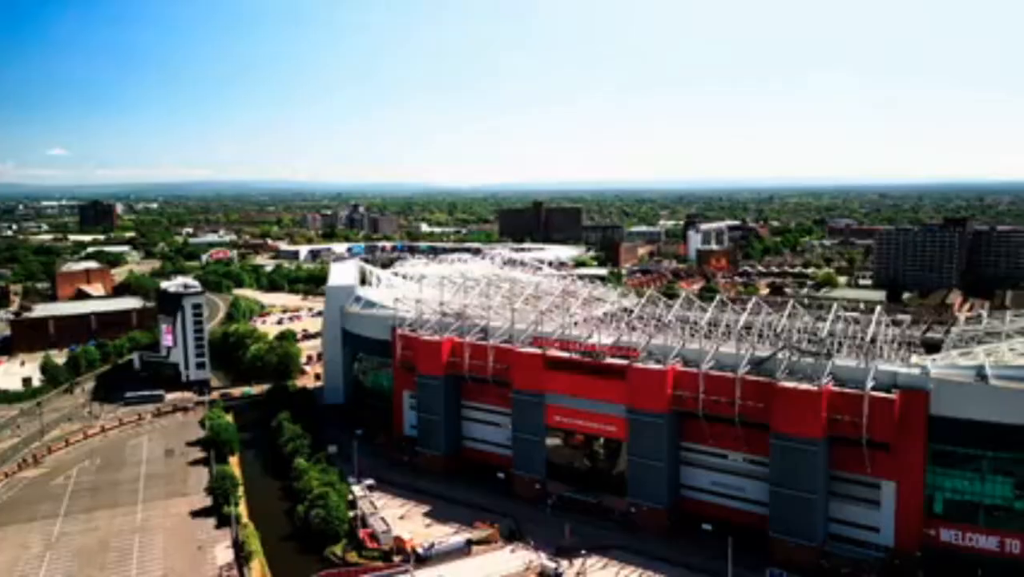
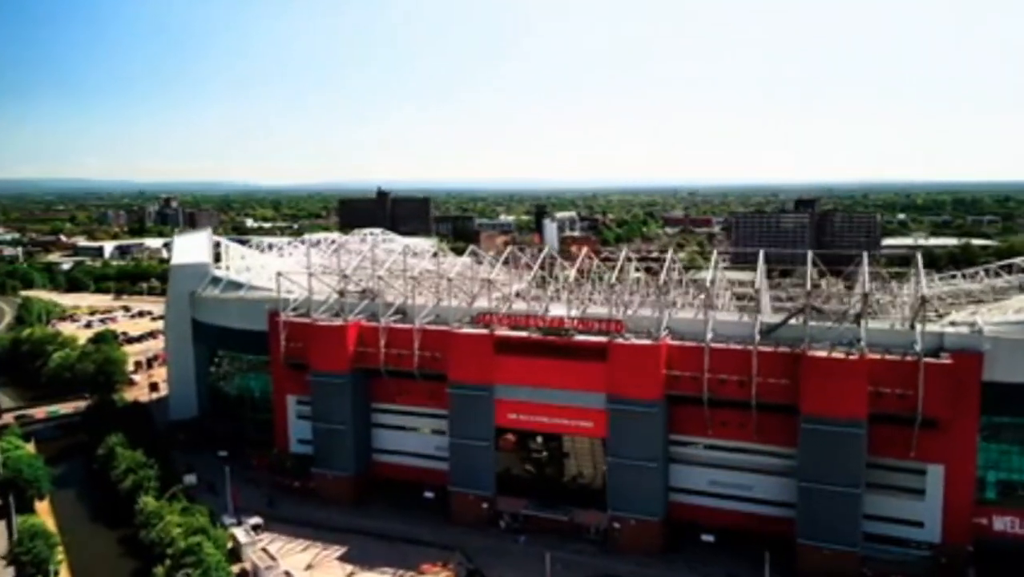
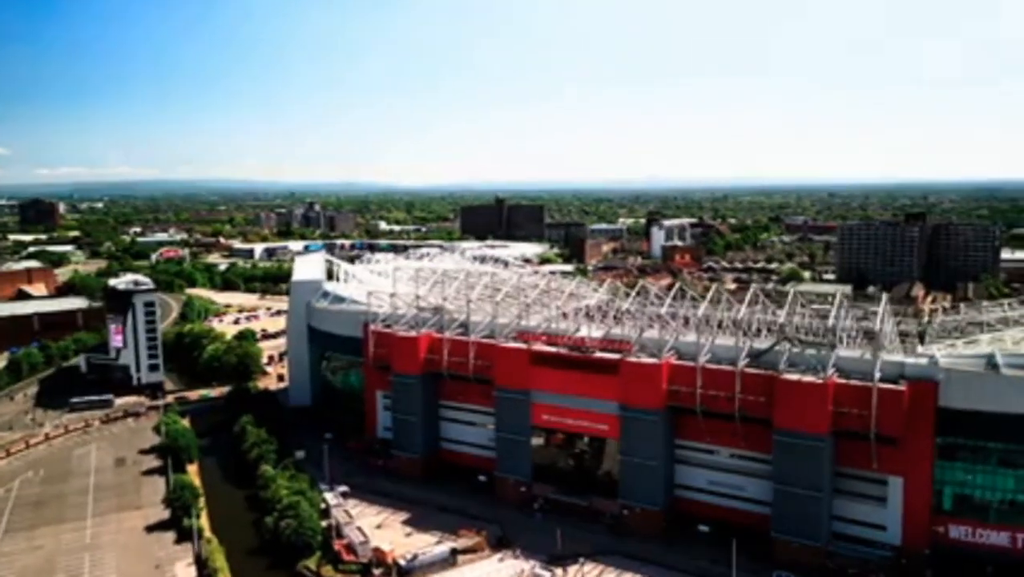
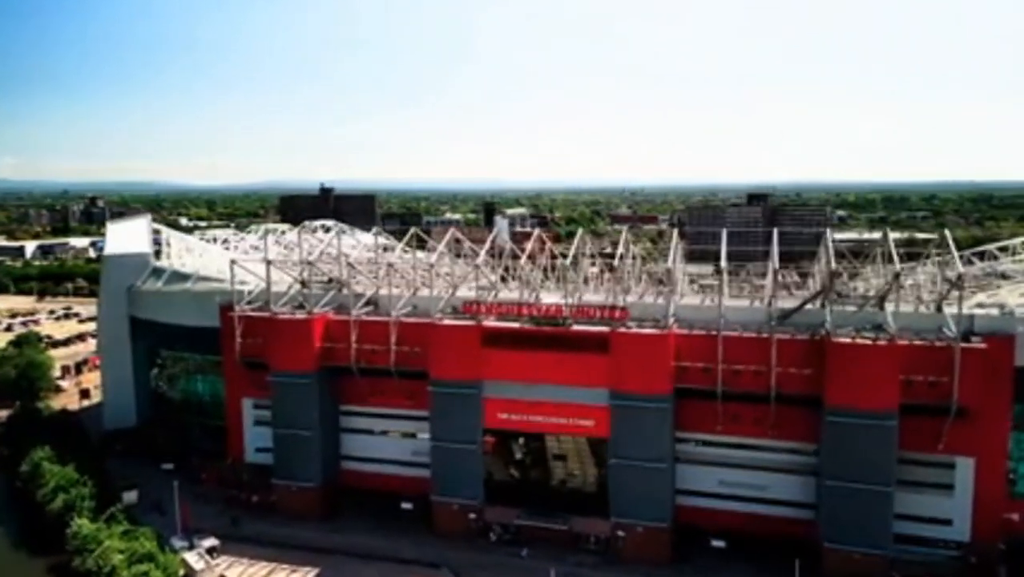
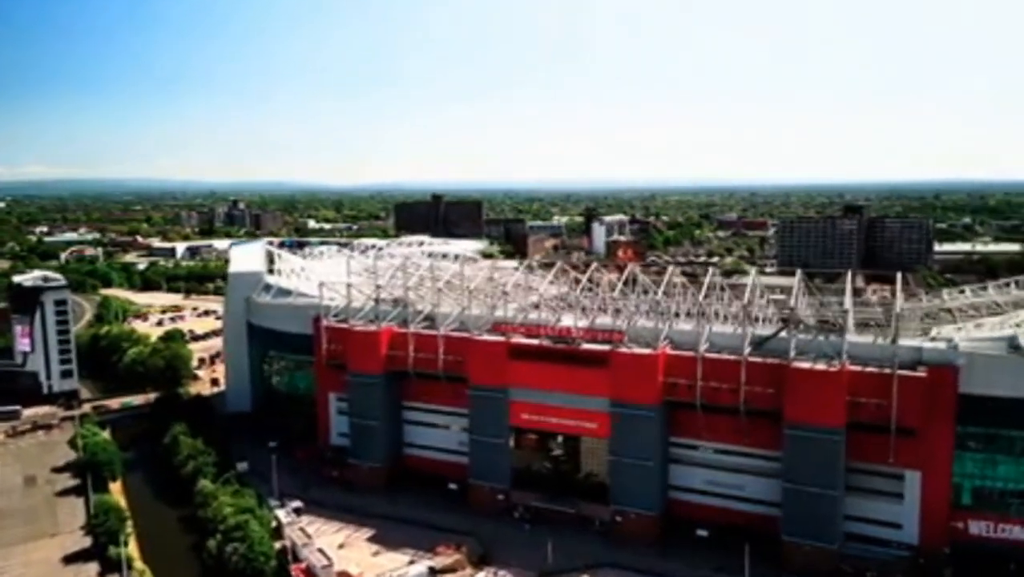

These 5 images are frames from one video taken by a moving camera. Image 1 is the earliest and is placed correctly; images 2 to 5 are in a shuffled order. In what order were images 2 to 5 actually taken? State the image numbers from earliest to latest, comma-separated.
3, 5, 2, 4
